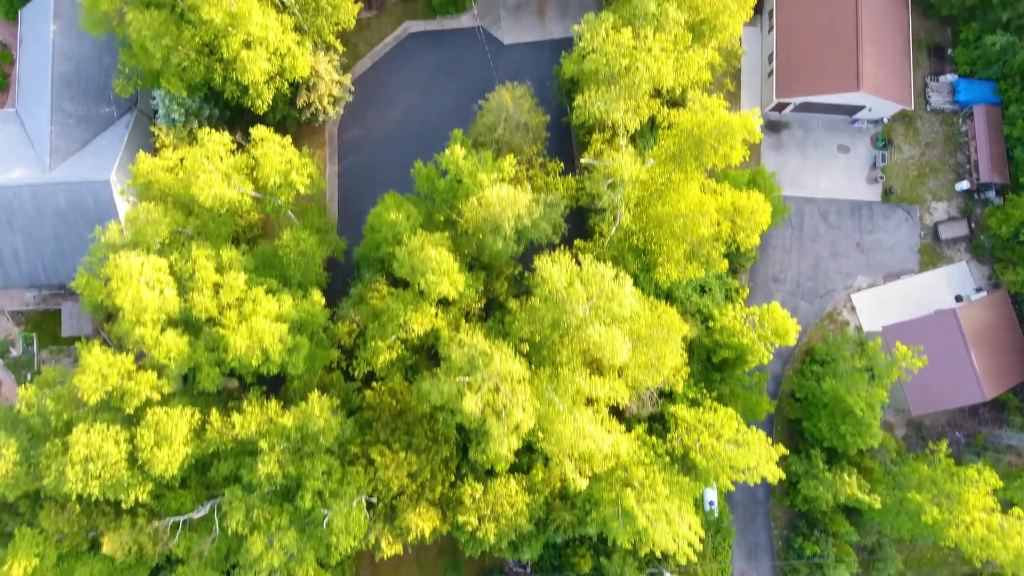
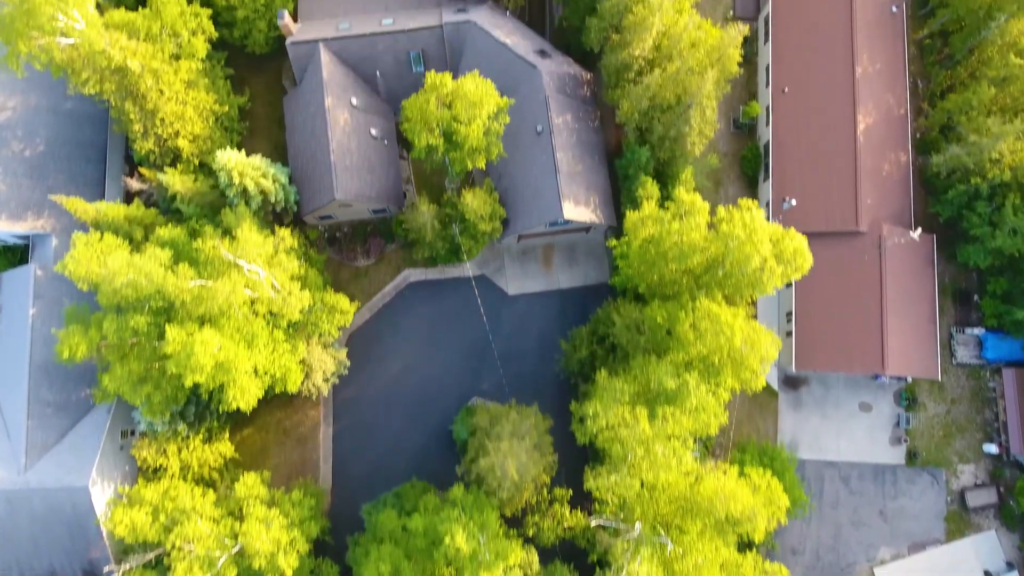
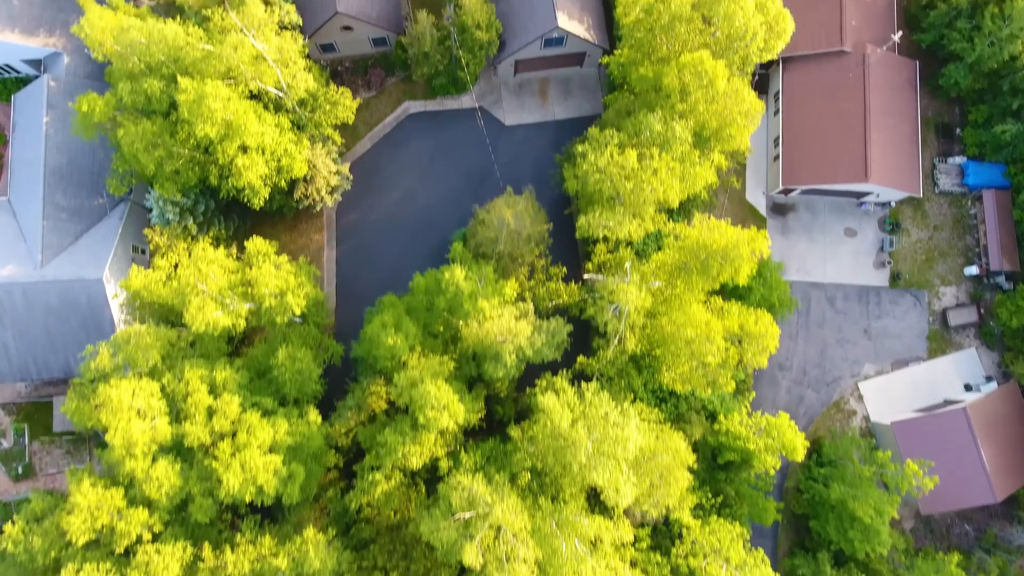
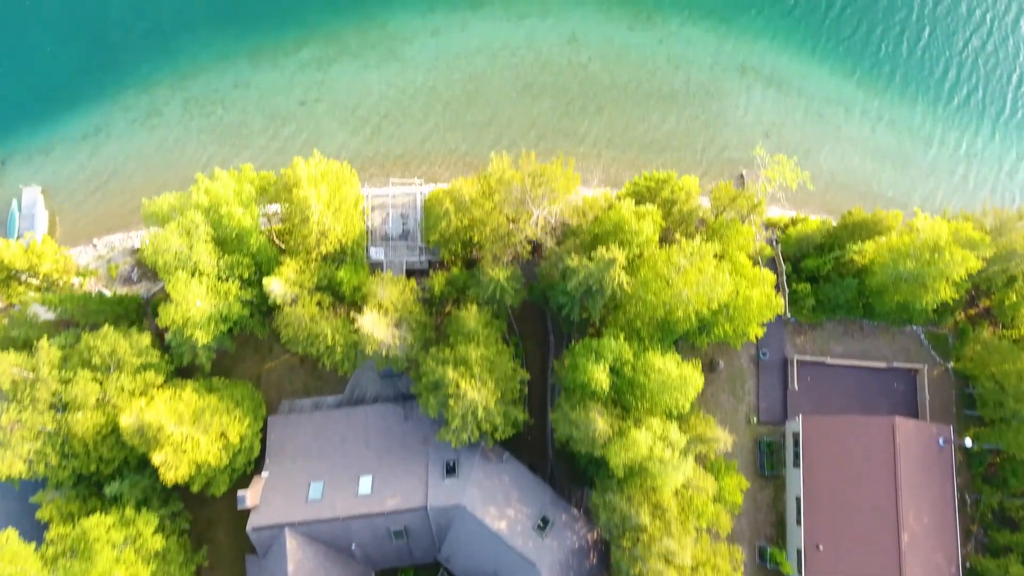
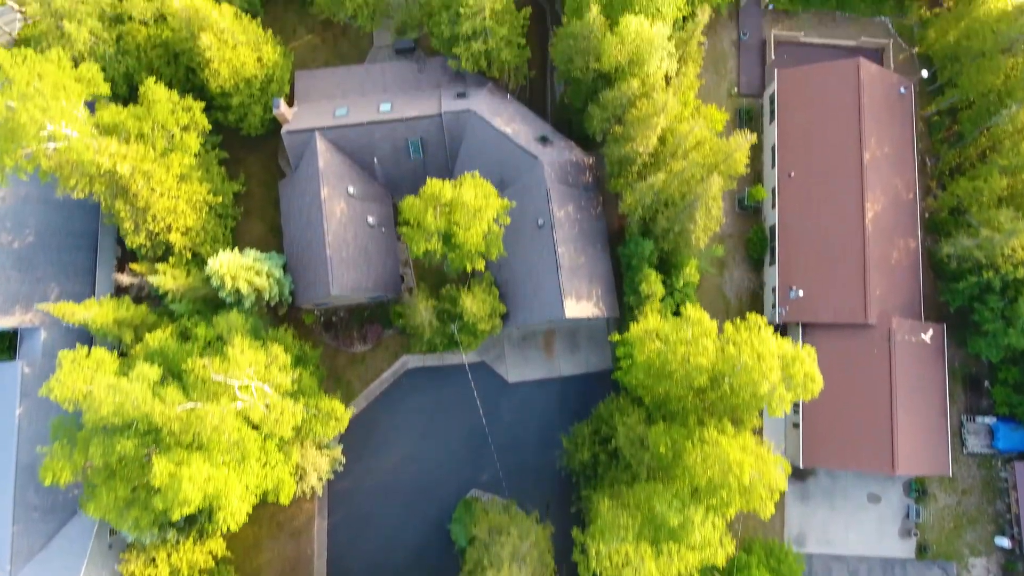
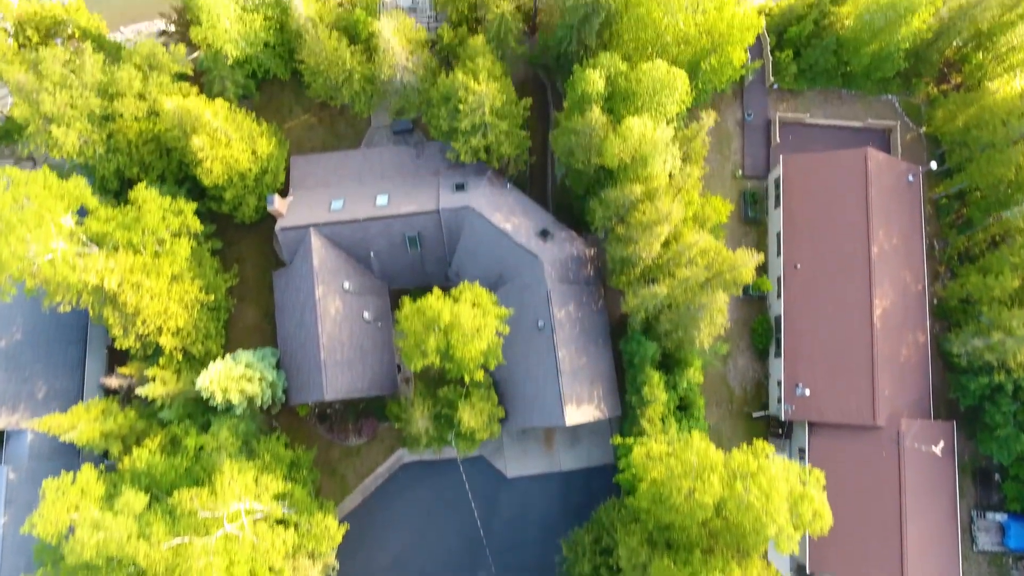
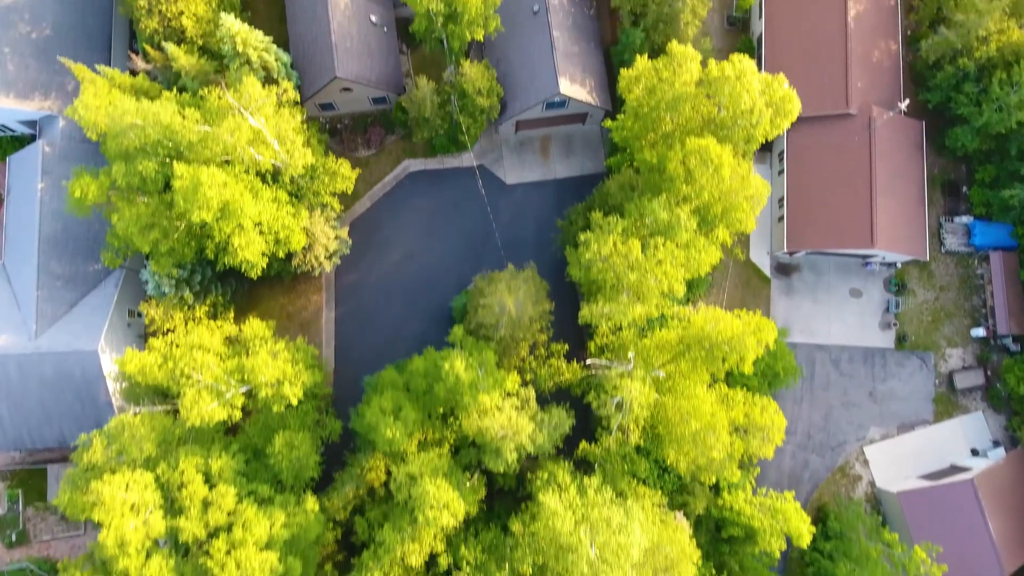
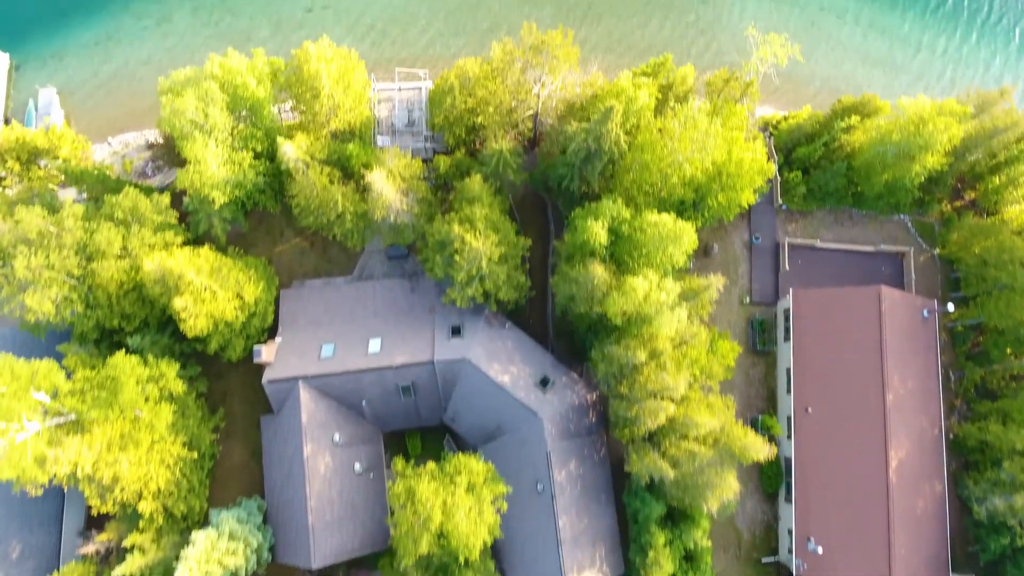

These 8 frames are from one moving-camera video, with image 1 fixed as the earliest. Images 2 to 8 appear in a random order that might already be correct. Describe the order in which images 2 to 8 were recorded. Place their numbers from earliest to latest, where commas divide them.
3, 7, 2, 5, 6, 8, 4
